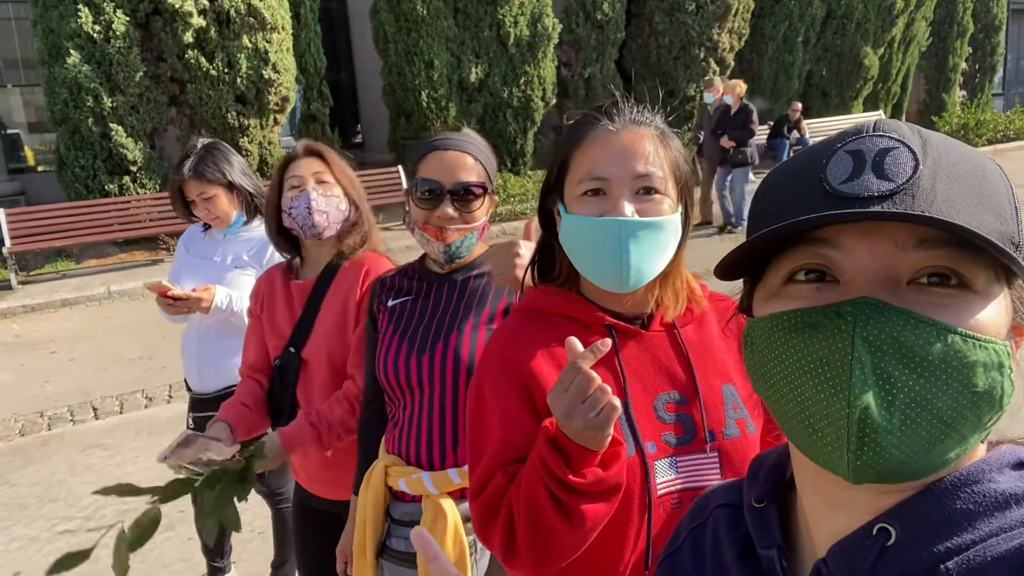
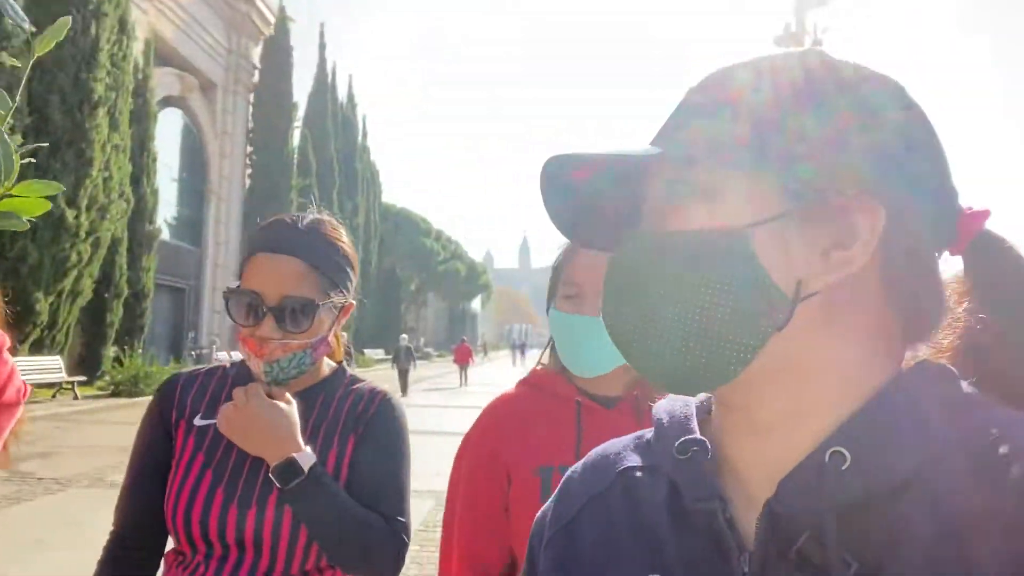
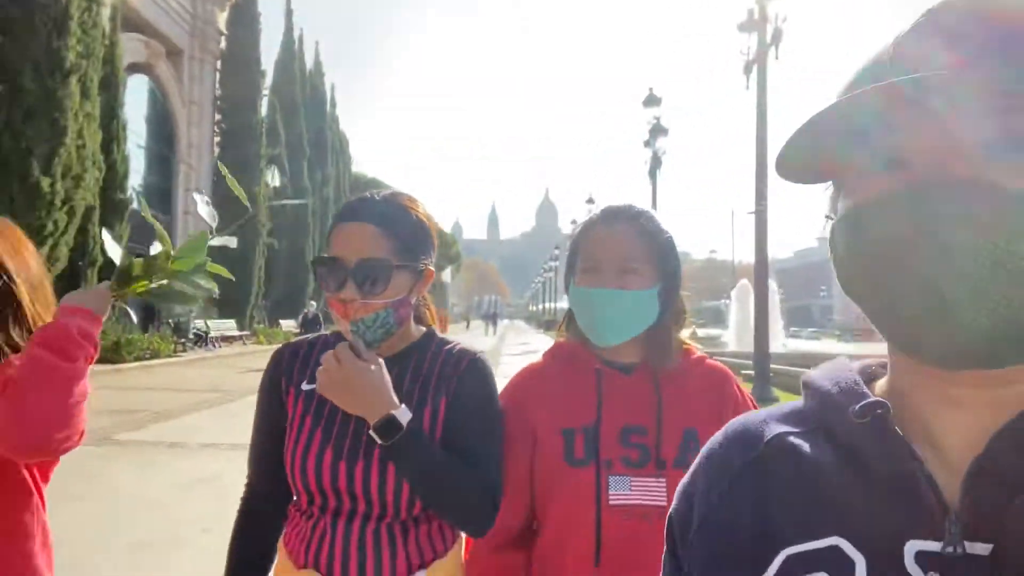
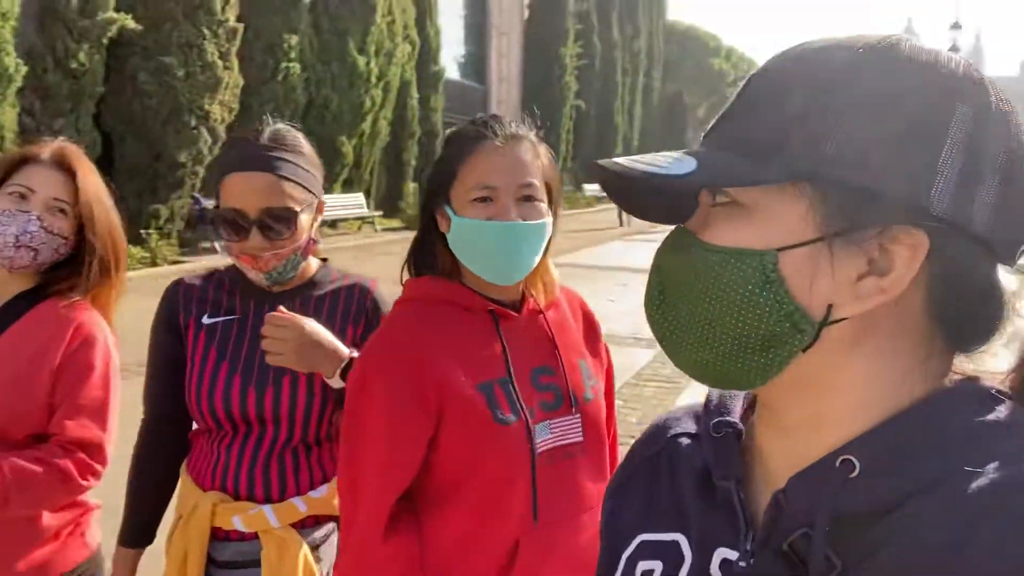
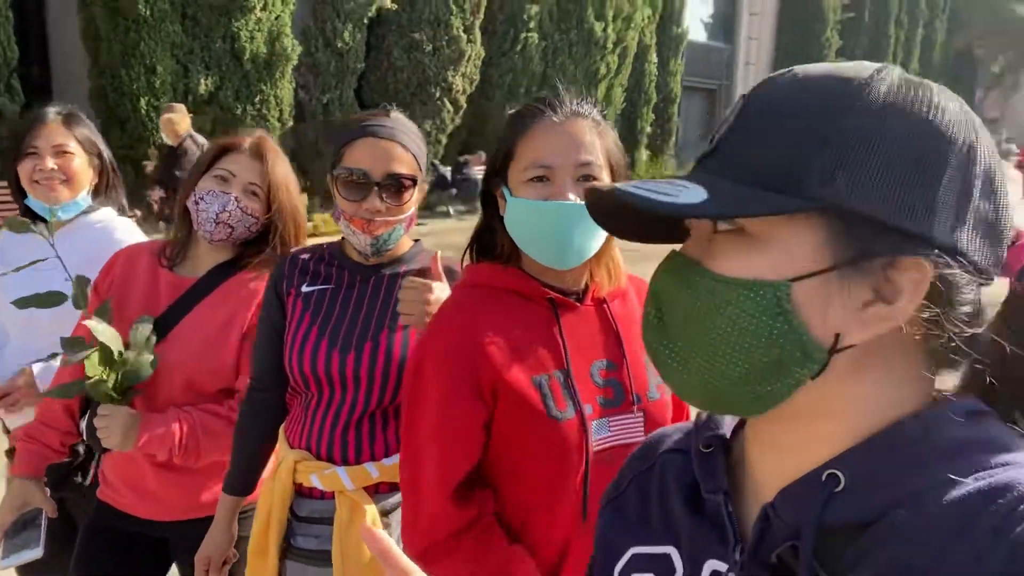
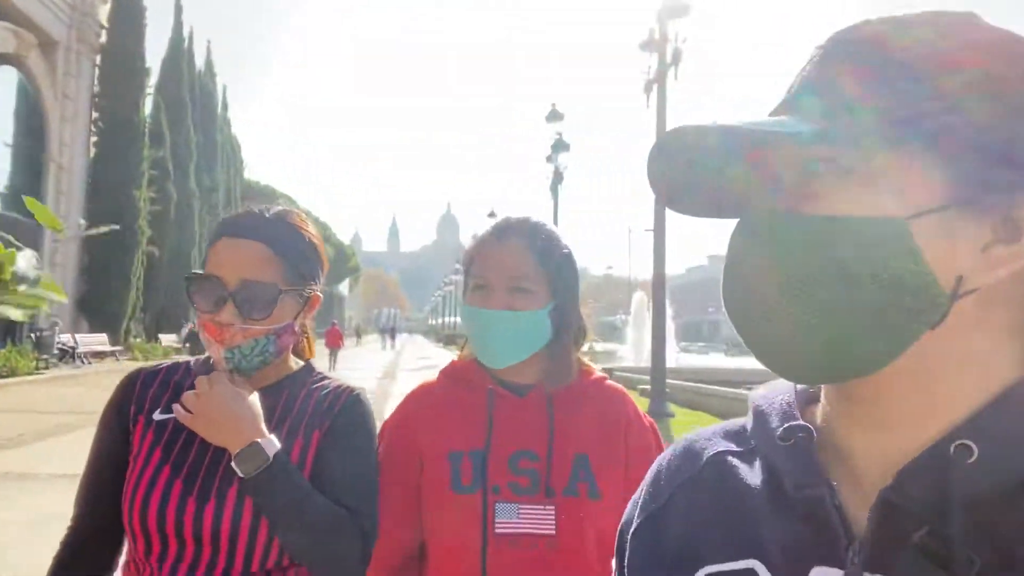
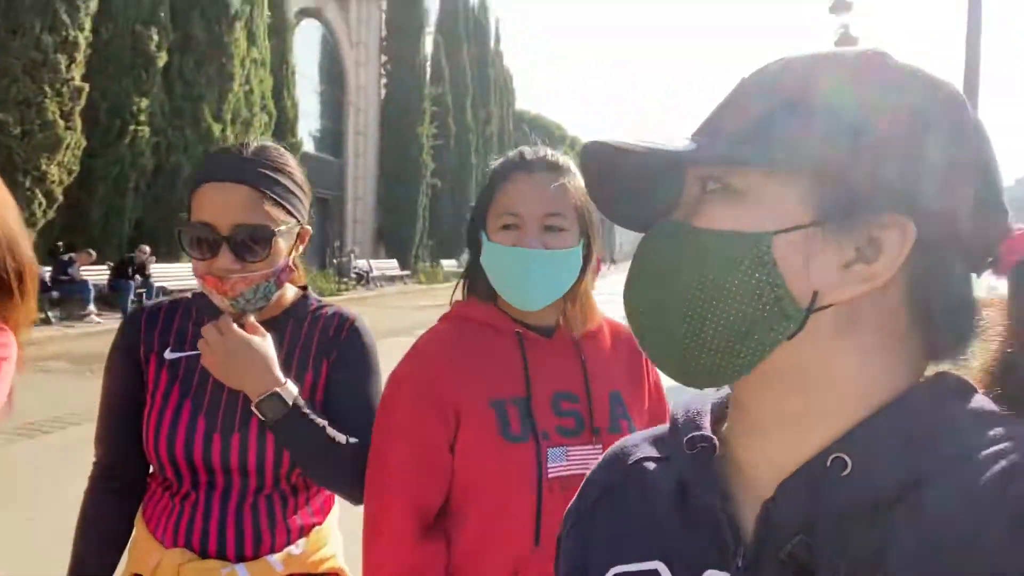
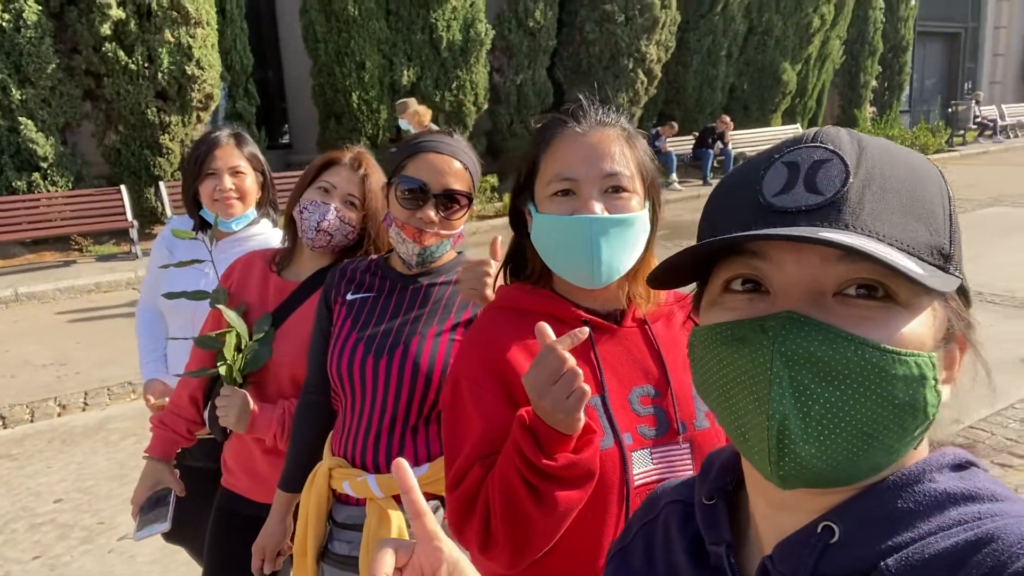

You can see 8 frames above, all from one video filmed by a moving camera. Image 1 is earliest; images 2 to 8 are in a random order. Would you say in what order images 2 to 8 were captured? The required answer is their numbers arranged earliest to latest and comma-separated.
8, 5, 4, 7, 2, 6, 3
